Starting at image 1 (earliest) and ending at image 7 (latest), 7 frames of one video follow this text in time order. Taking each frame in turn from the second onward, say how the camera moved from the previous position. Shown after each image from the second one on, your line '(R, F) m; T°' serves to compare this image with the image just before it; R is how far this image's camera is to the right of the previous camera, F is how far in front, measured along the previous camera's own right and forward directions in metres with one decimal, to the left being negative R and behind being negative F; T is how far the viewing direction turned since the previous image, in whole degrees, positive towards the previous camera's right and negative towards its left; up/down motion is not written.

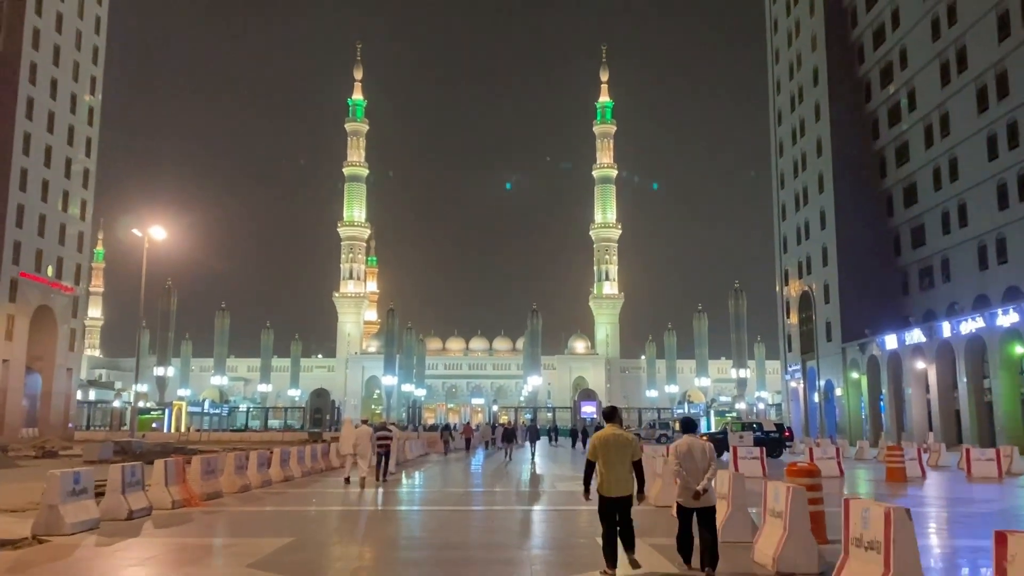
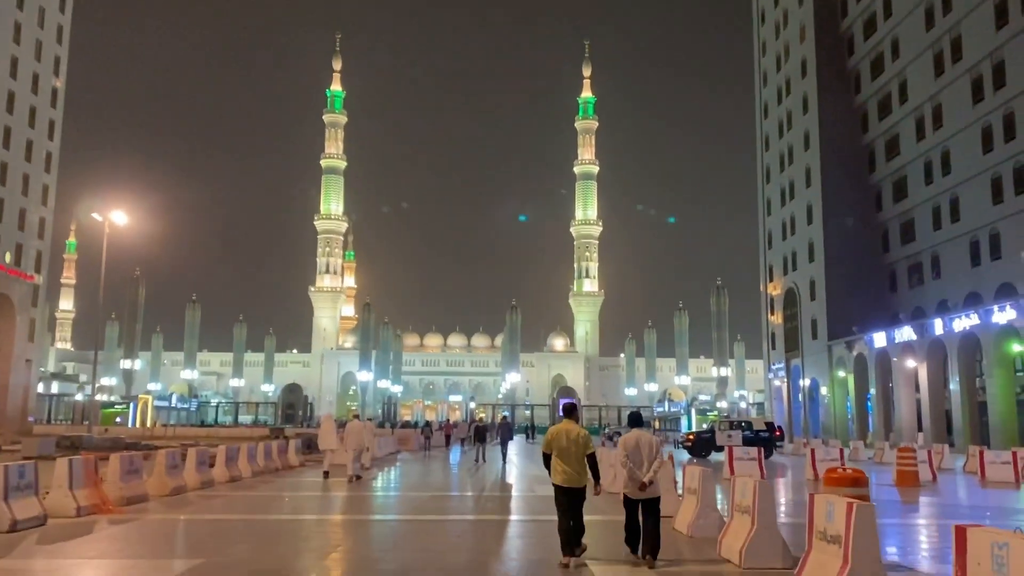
(+0.1, +1.7) m; +1°
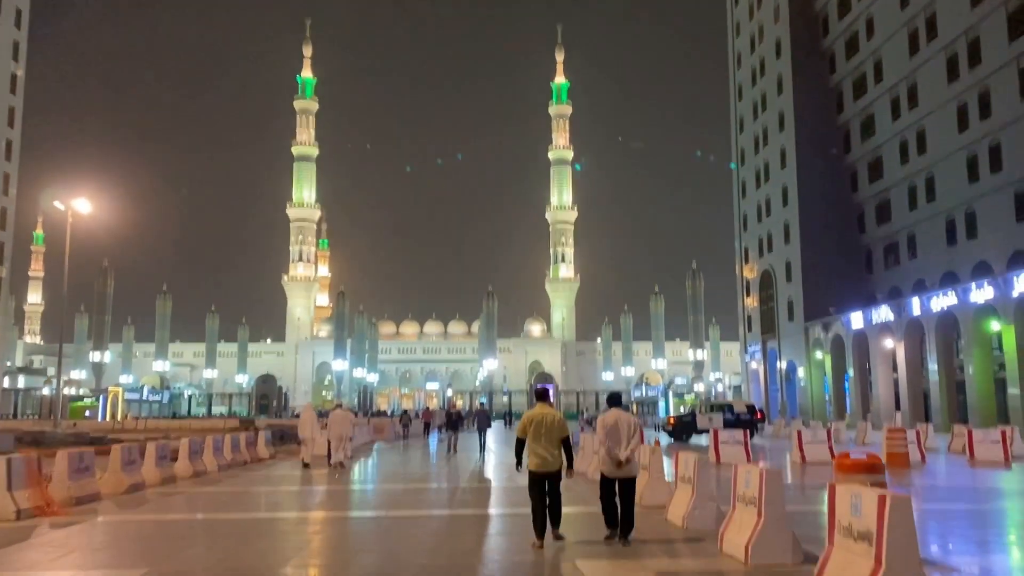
(0.0, +0.6) m; +2°
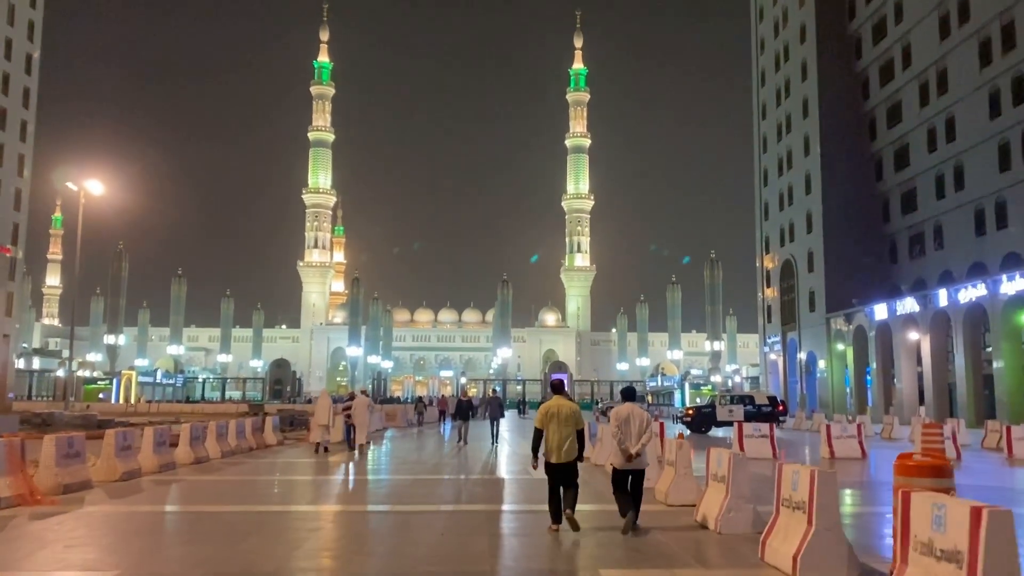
(0.0, +0.7) m; -1°
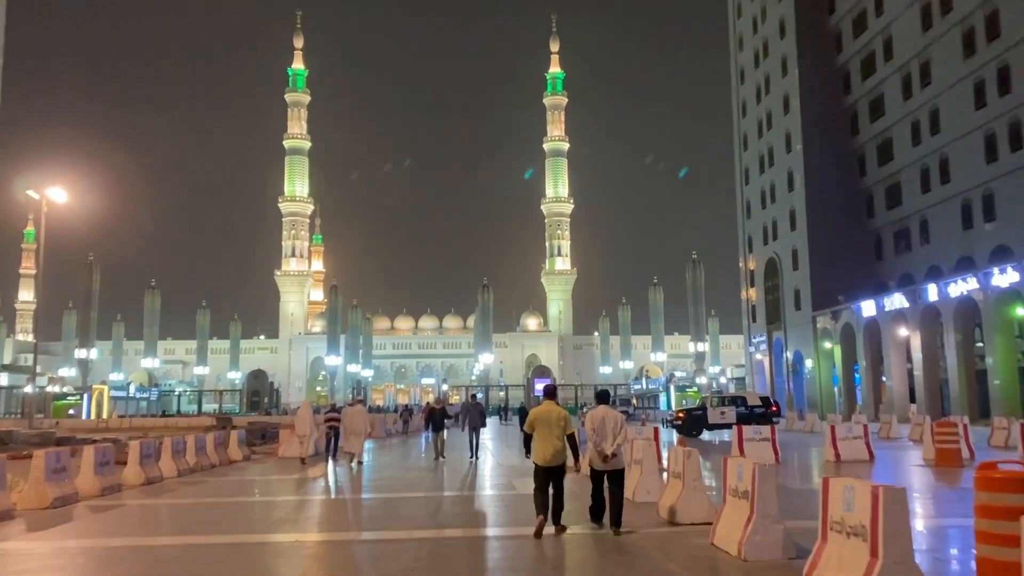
(0.0, +1.1) m; +1°
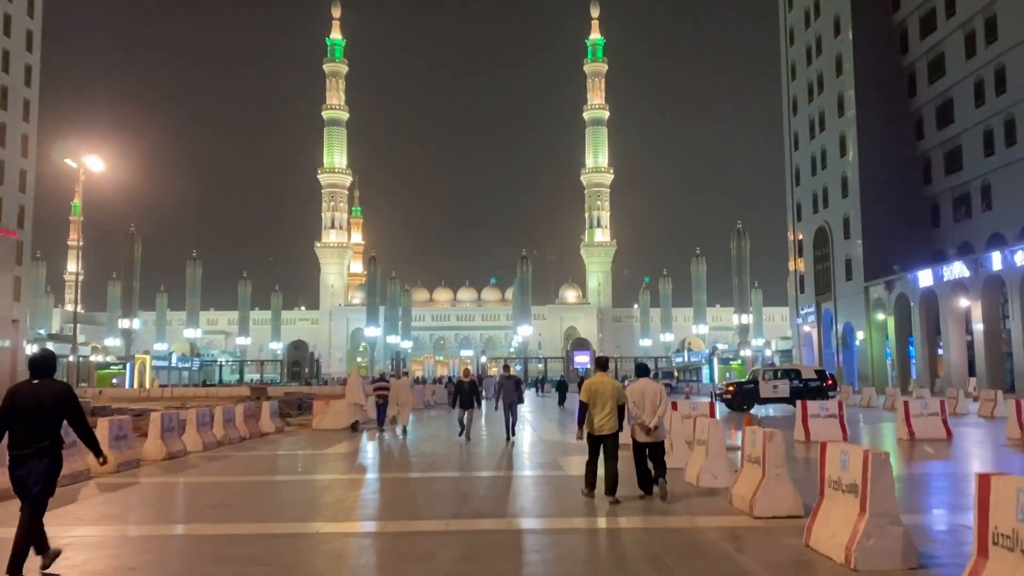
(-0.1, +1.0) m; -3°
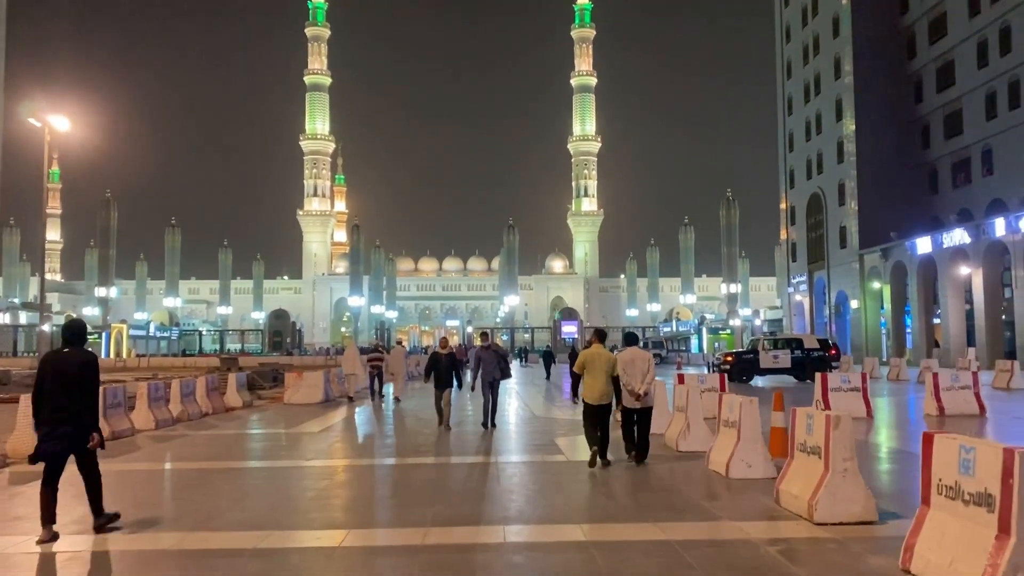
(0.0, +1.3) m; +1°
